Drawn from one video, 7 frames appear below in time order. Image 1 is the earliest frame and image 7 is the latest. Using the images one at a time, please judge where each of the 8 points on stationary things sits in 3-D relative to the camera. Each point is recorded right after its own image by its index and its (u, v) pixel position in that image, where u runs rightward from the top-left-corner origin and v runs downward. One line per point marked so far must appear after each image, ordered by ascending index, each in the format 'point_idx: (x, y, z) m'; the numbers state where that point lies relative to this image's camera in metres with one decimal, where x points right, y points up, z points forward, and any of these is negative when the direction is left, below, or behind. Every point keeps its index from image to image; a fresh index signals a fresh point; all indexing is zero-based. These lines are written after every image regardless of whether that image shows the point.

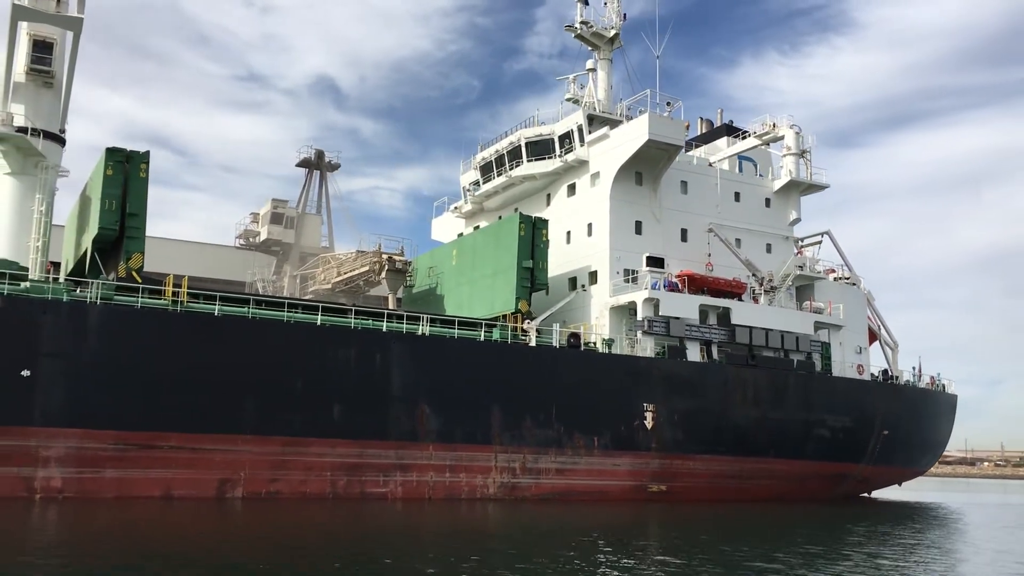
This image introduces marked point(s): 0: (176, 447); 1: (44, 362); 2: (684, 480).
0: (-6.1, -2.9, +13.5) m
1: (-8.0, -1.3, +12.9) m
2: (+4.2, -4.7, +18.2) m
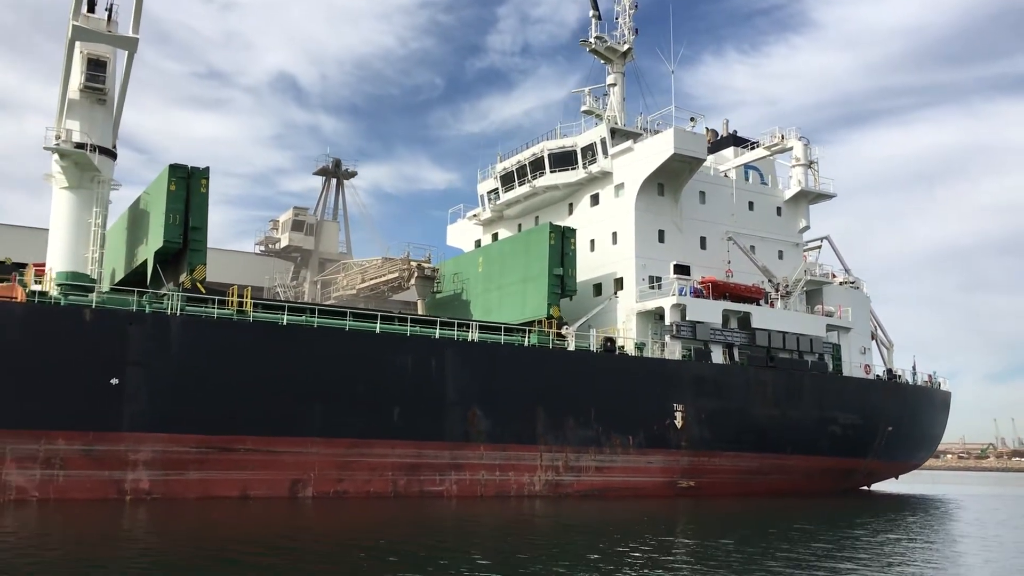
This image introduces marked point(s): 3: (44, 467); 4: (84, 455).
0: (-5.0, -3.1, +14.3) m
1: (-6.9, -1.5, +13.6) m
2: (+5.2, -4.9, +19.3) m
3: (-8.1, -3.1, +12.9) m
4: (-7.5, -2.9, +13.1) m
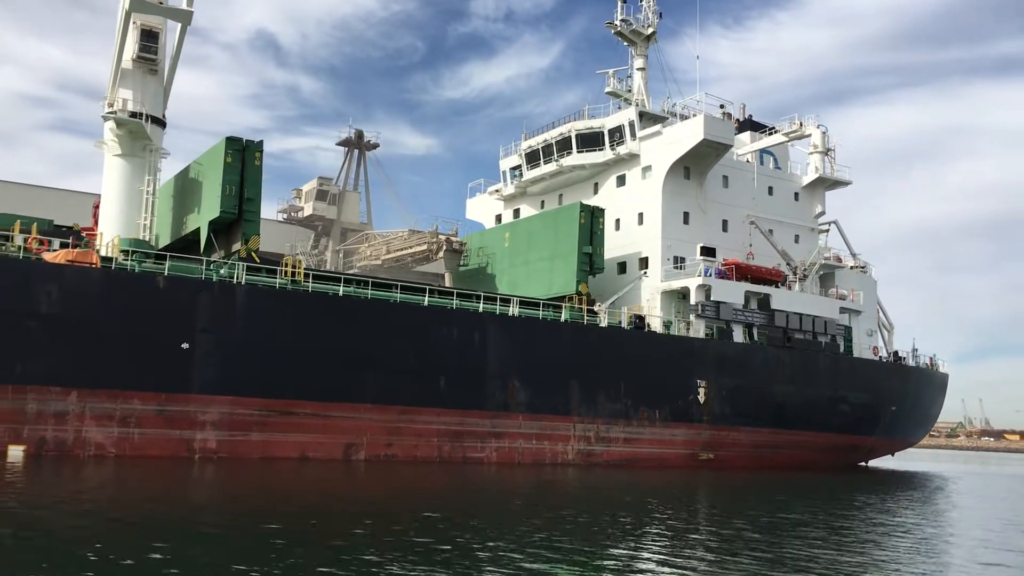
0: (-4.1, -2.5, +15.1) m
1: (-5.9, -0.9, +14.2) m
2: (+5.9, -4.4, +20.3) m
3: (-7.1, -2.5, +13.6) m
4: (-6.6, -2.4, +13.9) m
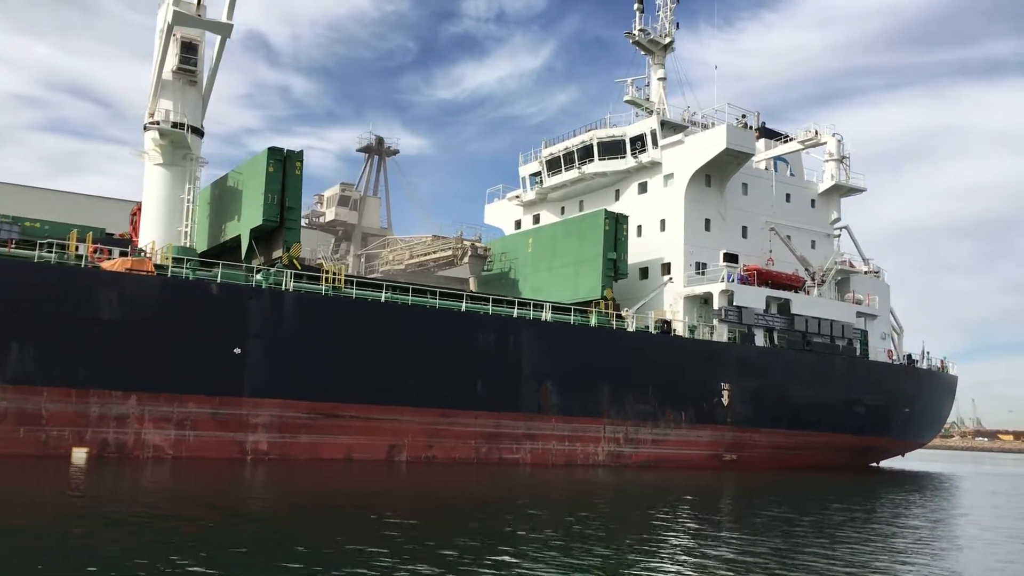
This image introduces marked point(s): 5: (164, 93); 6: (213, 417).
0: (-3.3, -2.7, +15.6) m
1: (-5.1, -1.1, +14.7) m
2: (+6.7, -4.5, +20.8) m
3: (-6.3, -2.6, +14.1) m
4: (-5.8, -2.5, +14.3) m
5: (-8.7, +4.9, +18.6) m
6: (-5.8, -2.5, +14.4) m
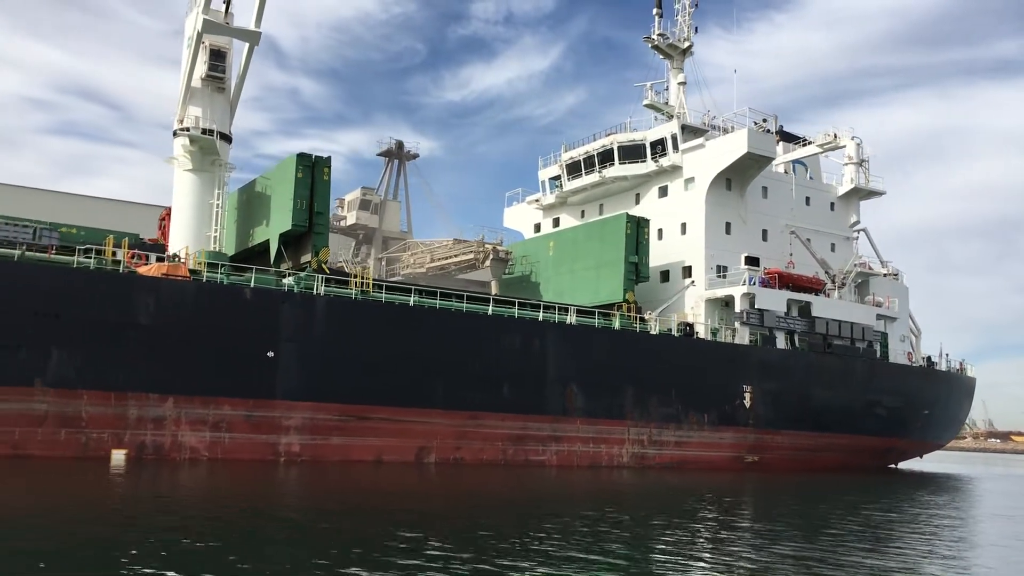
0: (-2.7, -2.8, +15.8) m
1: (-4.6, -1.2, +15.0) m
2: (+7.4, -4.6, +20.9) m
3: (-5.8, -2.7, +14.3) m
4: (-5.2, -2.6, +14.6) m
5: (-8.1, +4.8, +18.9) m
6: (-5.2, -2.6, +14.6) m
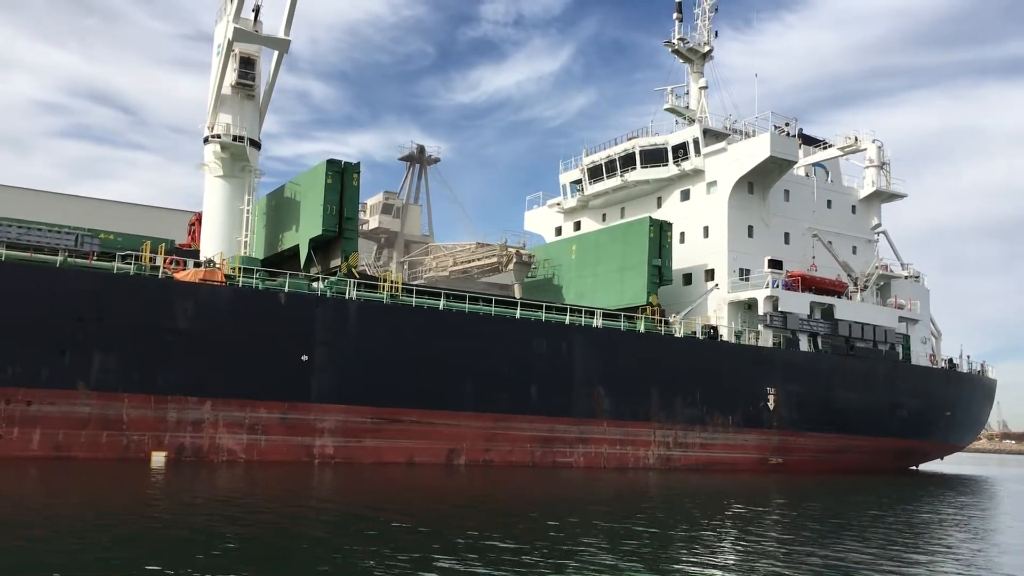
0: (-2.1, -2.9, +16.0) m
1: (-4.0, -1.3, +15.2) m
2: (+8.1, -4.7, +21.0) m
3: (-5.2, -2.8, +14.6) m
4: (-4.6, -2.7, +14.8) m
5: (-7.5, +4.7, +19.2) m
6: (-4.6, -2.7, +14.9) m
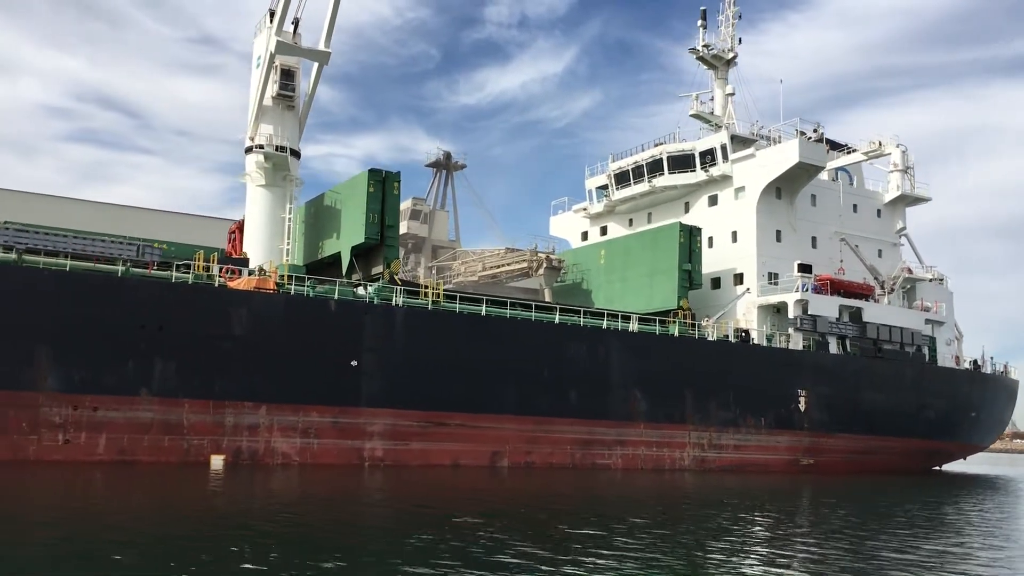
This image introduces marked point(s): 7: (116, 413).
0: (-1.1, -3.0, +16.4) m
1: (-3.0, -1.4, +15.6) m
2: (+9.0, -4.8, +21.3) m
3: (-4.2, -3.0, +15.1) m
4: (-3.7, -2.8, +15.3) m
5: (-6.5, +4.5, +19.7) m
6: (-3.7, -2.8, +15.3) m
7: (-7.4, -2.3, +13.8) m
